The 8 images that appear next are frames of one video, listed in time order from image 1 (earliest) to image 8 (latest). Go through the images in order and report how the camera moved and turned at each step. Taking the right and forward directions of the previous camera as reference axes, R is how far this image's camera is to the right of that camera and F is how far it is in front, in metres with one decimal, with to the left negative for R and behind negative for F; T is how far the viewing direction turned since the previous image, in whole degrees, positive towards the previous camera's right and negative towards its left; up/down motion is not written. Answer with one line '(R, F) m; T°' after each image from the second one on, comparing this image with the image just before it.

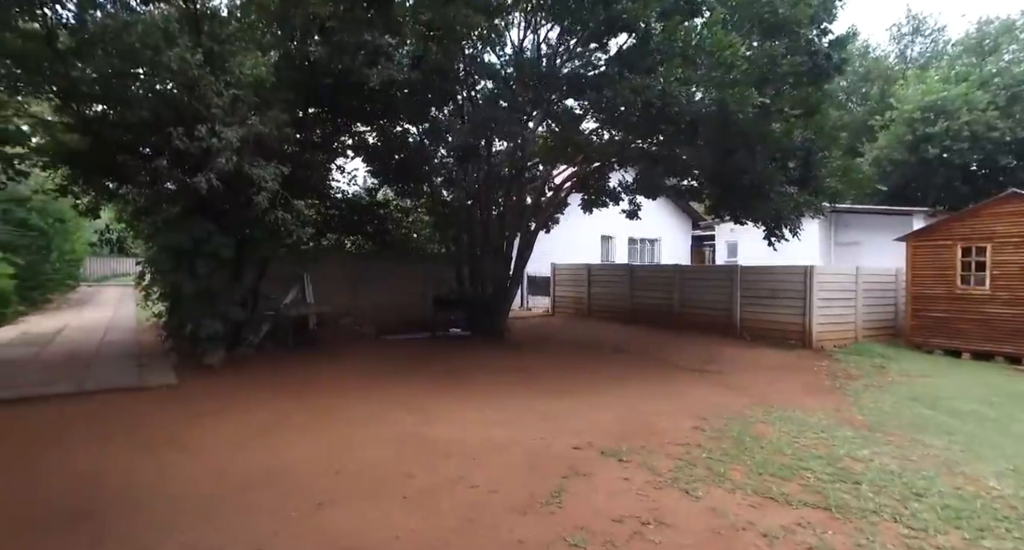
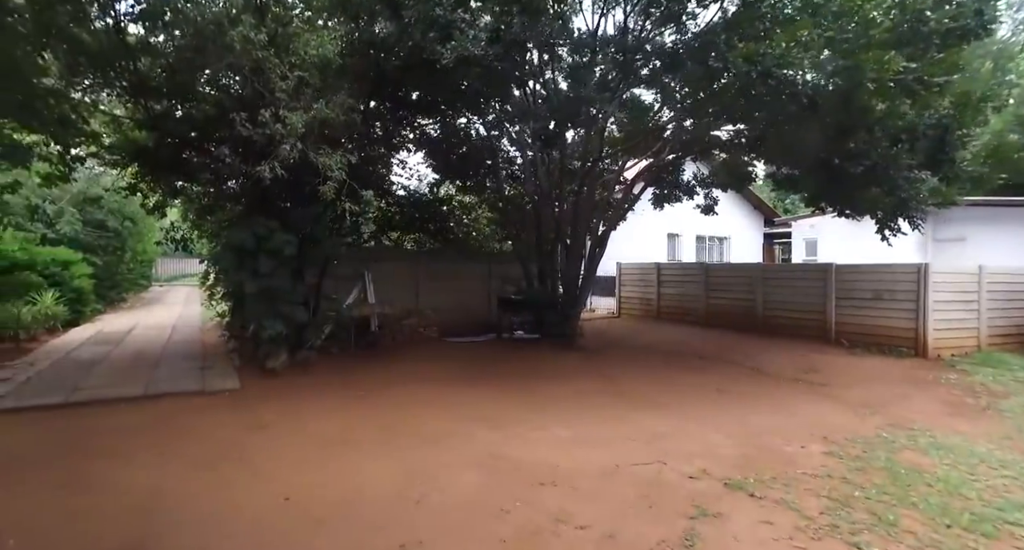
(-0.4, +0.5) m; -5°
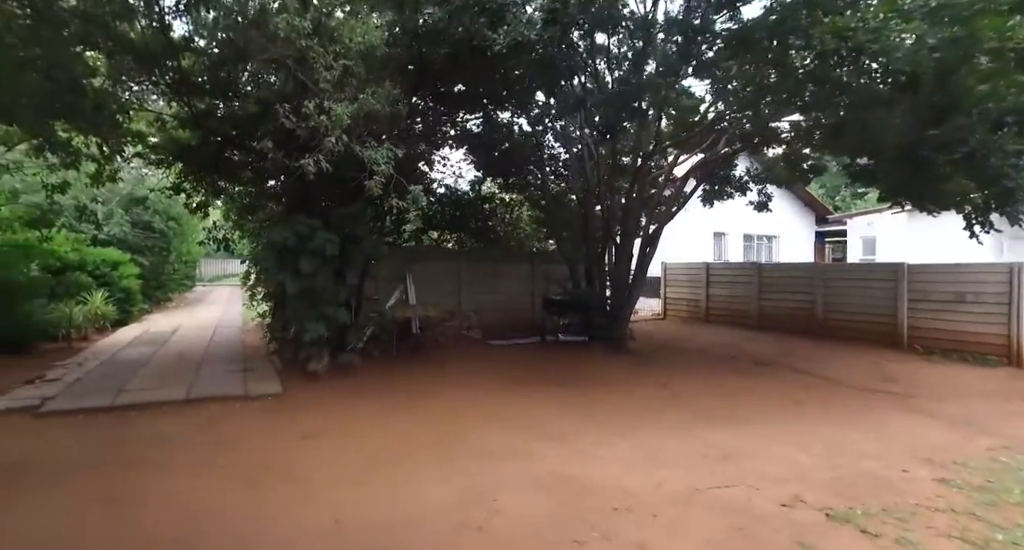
(-0.2, +0.3) m; -3°
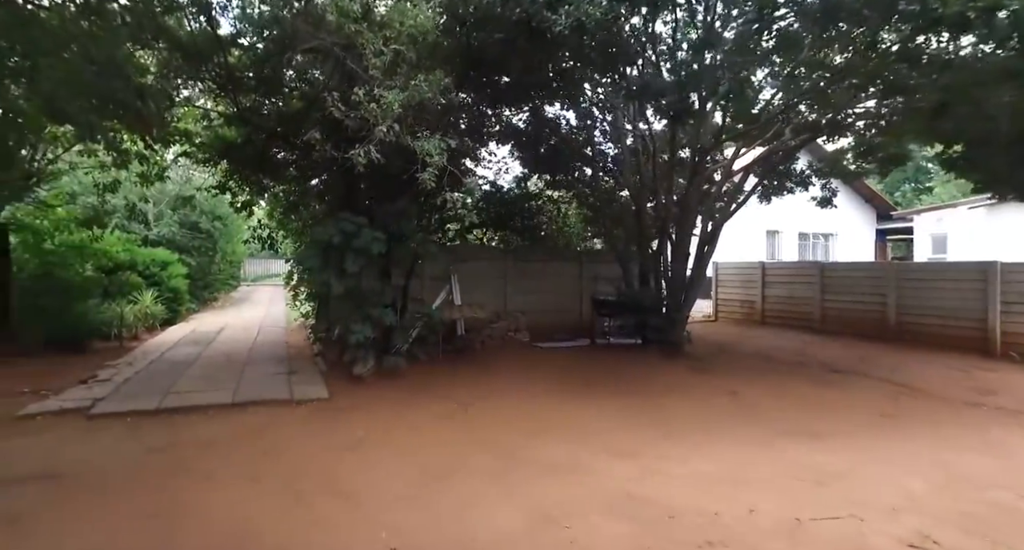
(-0.2, +0.3) m; -4°
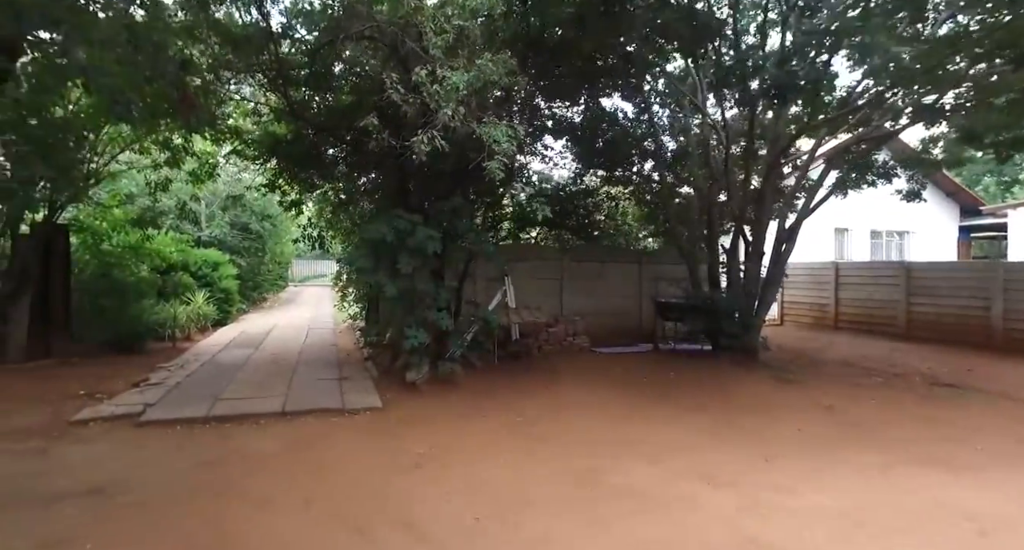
(-0.3, +0.4) m; -4°
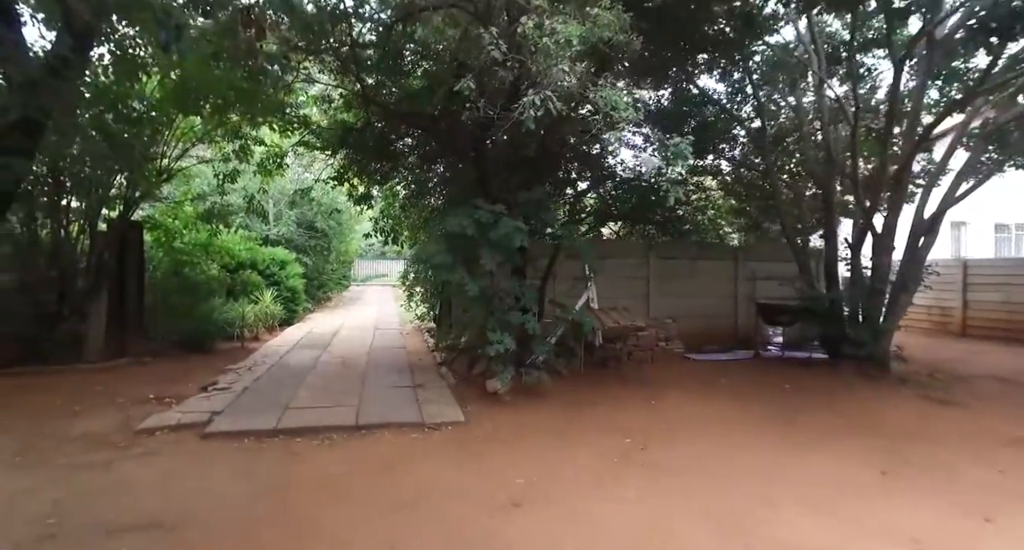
(-0.4, +0.6) m; -6°
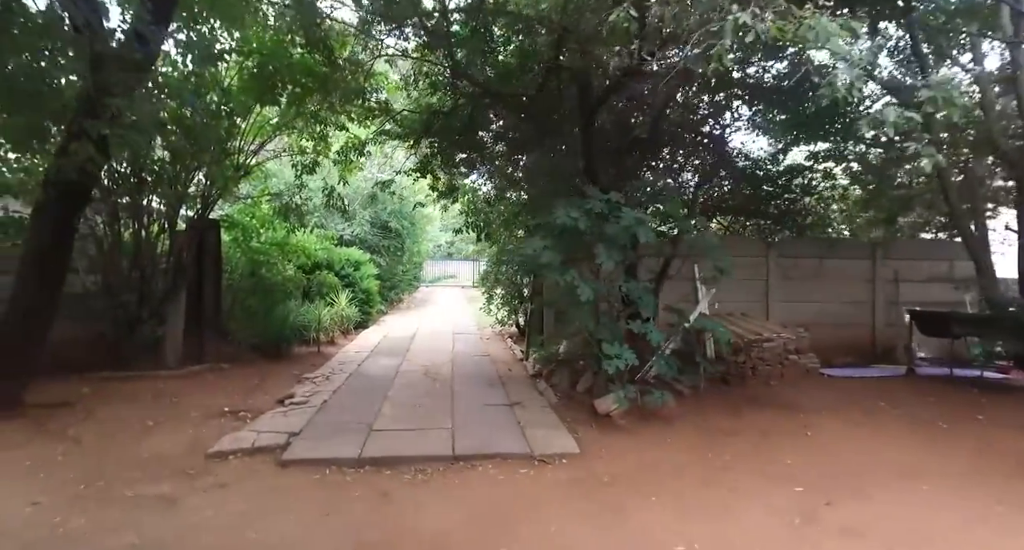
(-0.5, +0.7) m; -7°
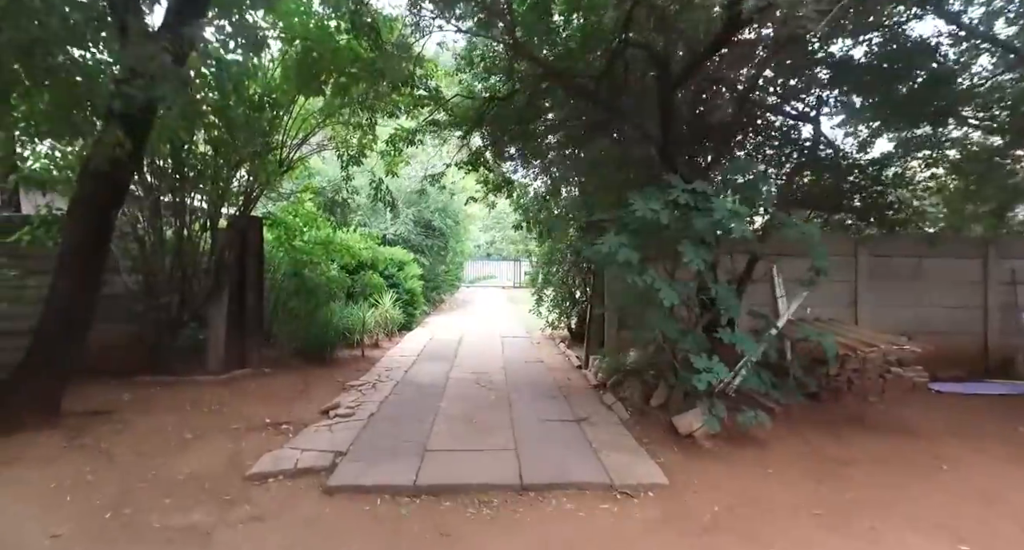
(-0.2, +0.5) m; -4°
